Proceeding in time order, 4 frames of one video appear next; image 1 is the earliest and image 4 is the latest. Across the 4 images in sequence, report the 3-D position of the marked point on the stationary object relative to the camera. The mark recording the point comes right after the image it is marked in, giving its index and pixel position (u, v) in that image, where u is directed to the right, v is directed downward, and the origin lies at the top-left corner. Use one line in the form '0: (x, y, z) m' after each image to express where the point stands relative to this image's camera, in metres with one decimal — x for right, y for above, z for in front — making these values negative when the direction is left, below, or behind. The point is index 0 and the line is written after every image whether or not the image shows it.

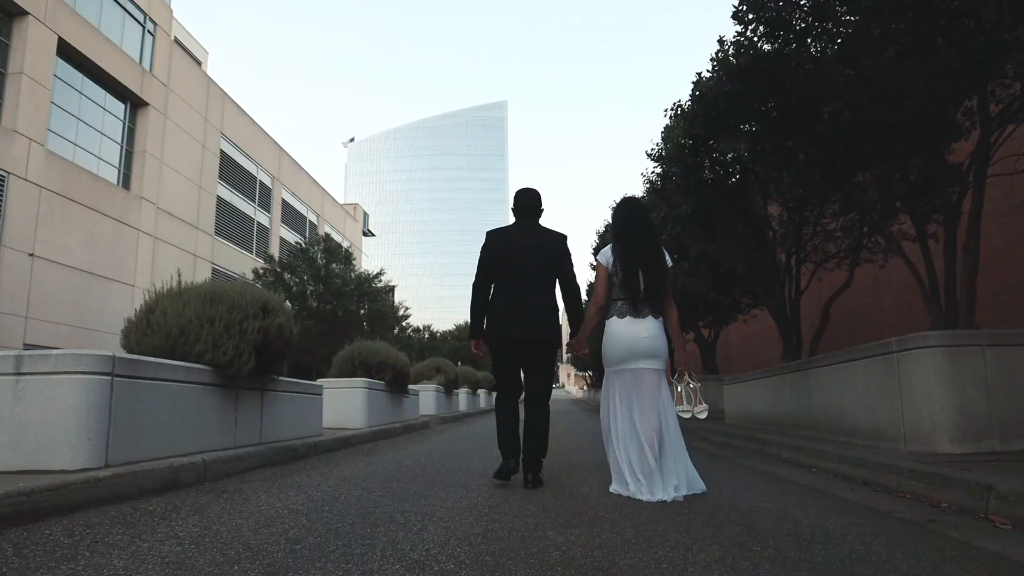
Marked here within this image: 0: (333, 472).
0: (-1.5, -1.6, +6.4) m
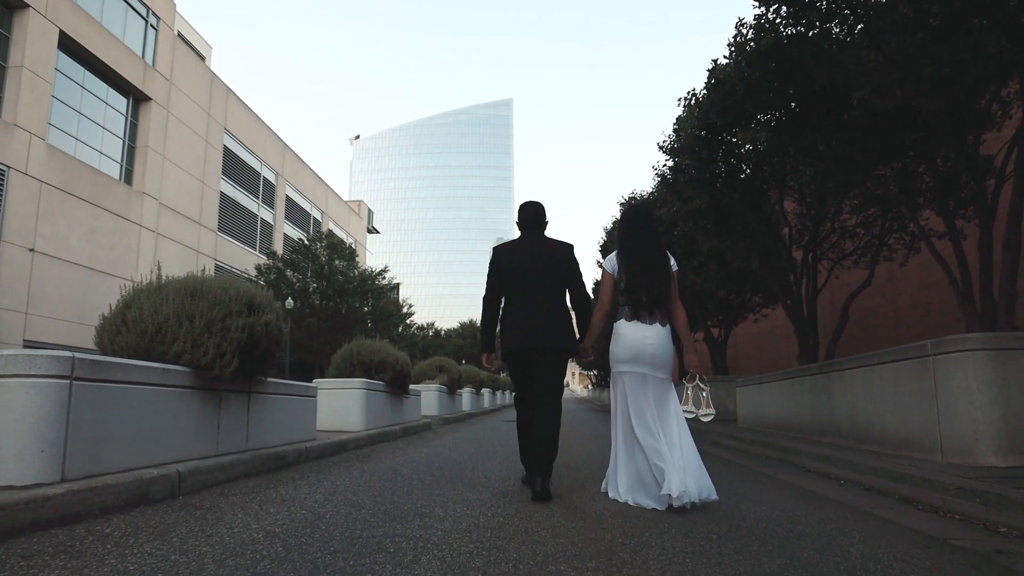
0: (-1.5, -1.5, +5.9) m
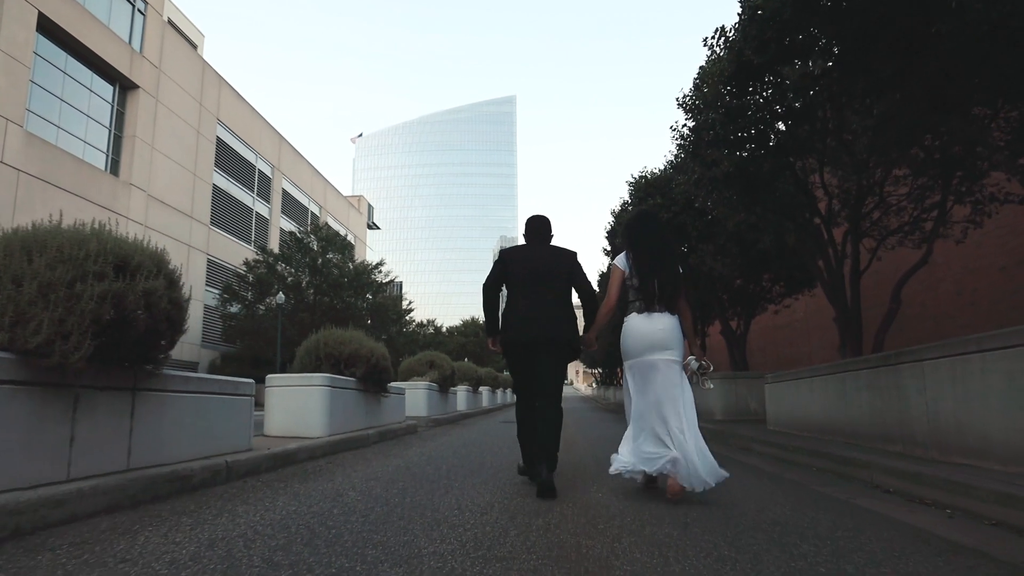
0: (-1.6, -1.3, +4.1) m
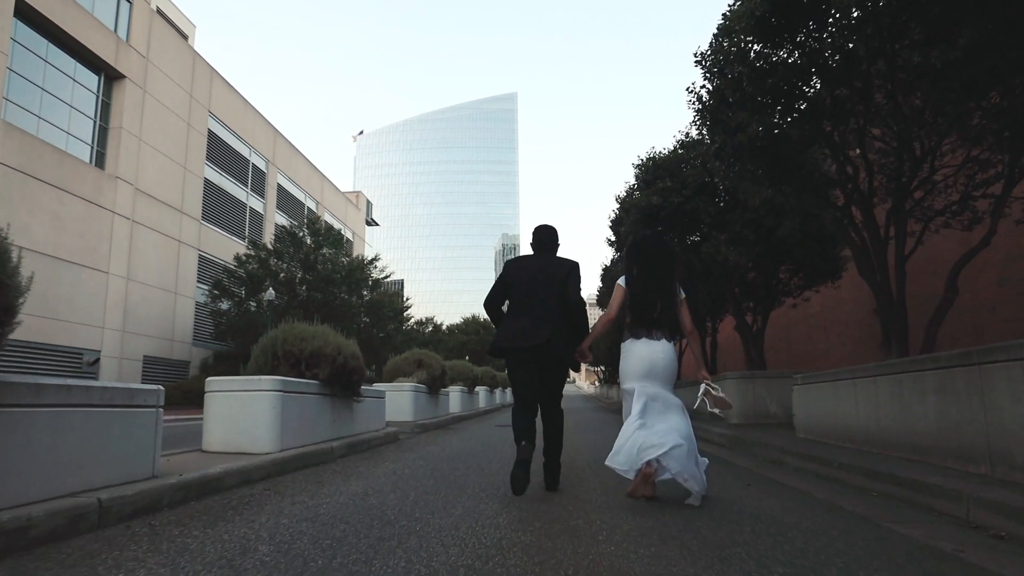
0: (-1.7, -1.1, +2.5) m
